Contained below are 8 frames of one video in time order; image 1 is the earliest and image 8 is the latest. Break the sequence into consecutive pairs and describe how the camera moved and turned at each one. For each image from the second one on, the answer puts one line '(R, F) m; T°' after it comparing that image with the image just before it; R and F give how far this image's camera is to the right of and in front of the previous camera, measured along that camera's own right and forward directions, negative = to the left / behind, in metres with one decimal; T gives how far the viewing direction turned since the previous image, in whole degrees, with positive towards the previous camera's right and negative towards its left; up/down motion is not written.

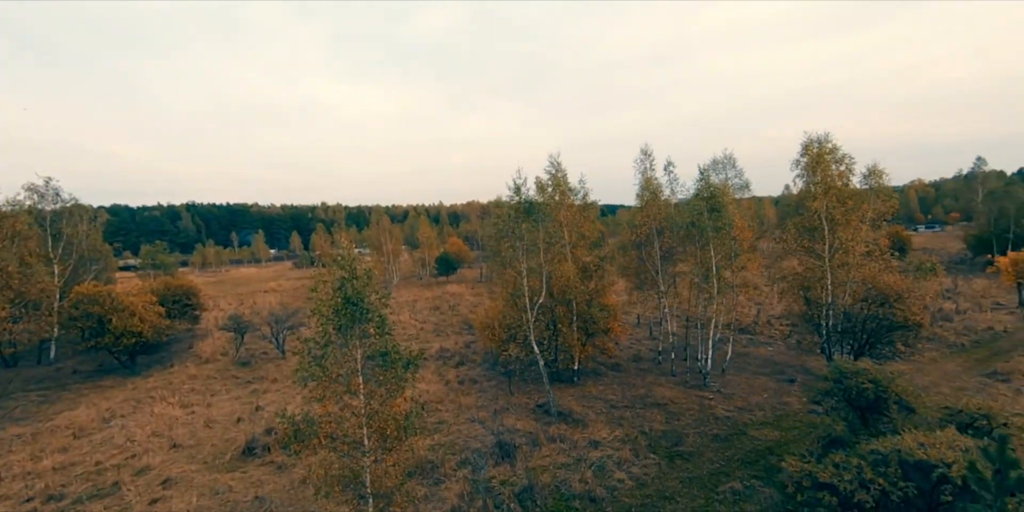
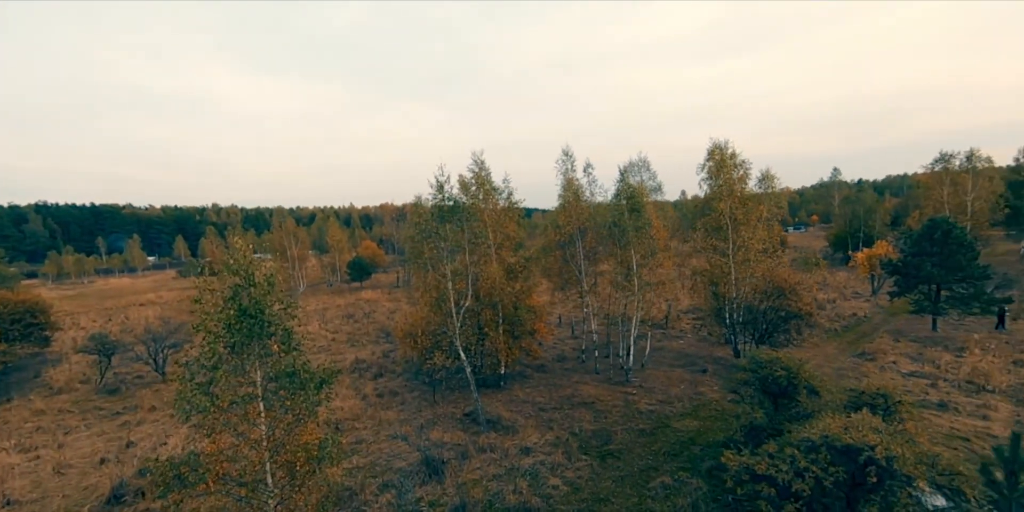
(-0.2, +0.9) m; +11°
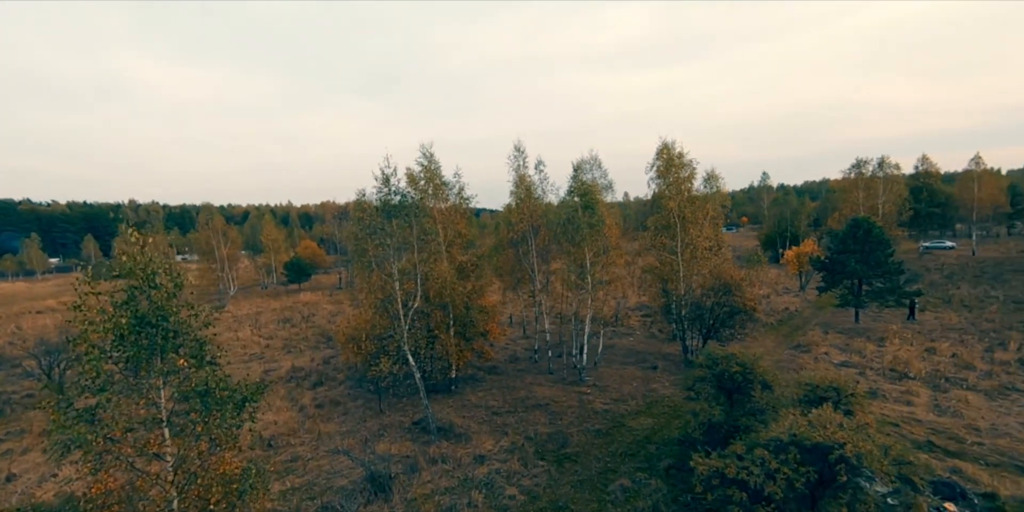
(-0.1, +0.9) m; +7°
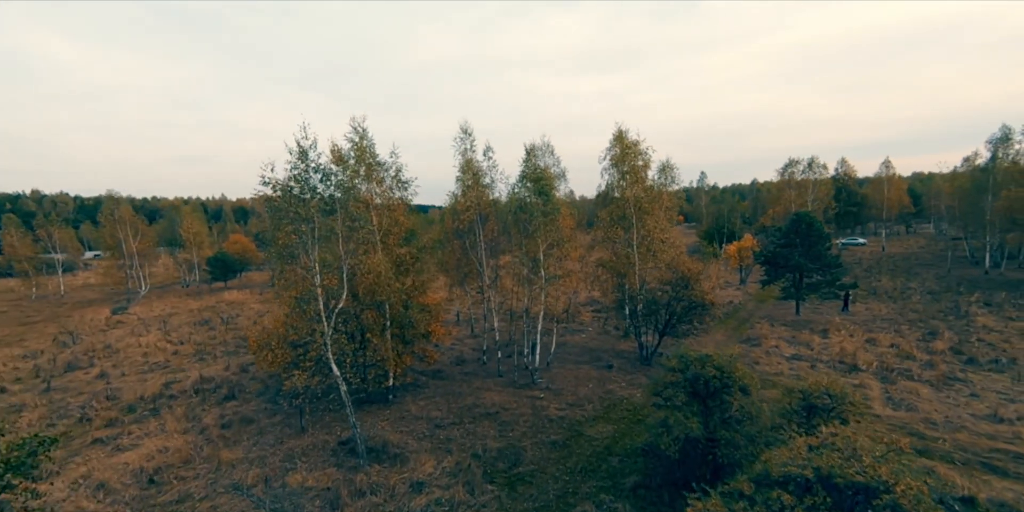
(+0.1, +2.3) m; +7°
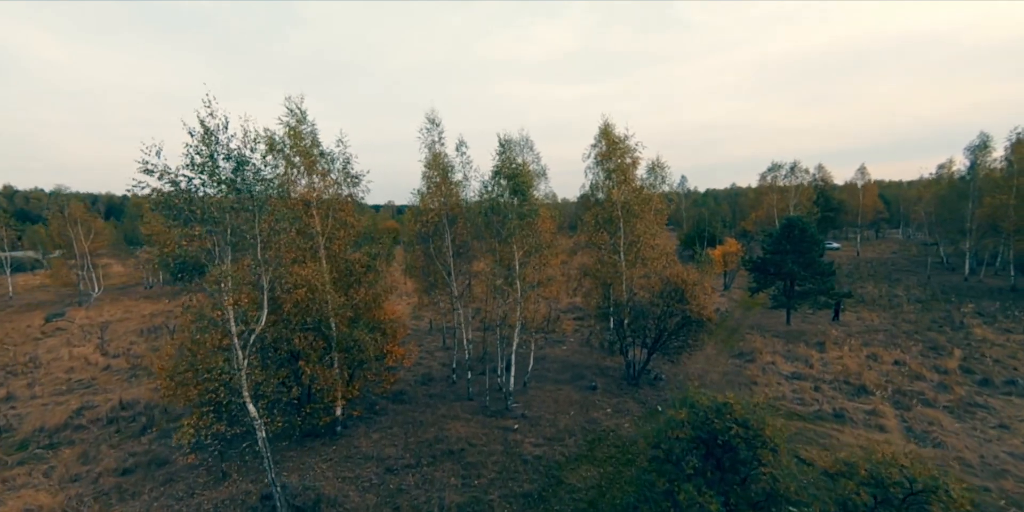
(+0.4, +2.8) m; +2°
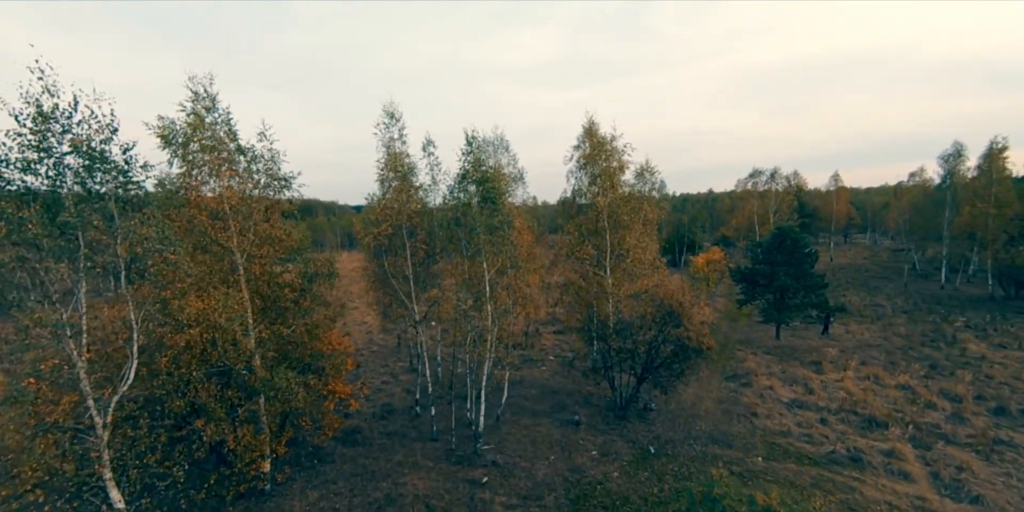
(+0.3, +2.8) m; +3°
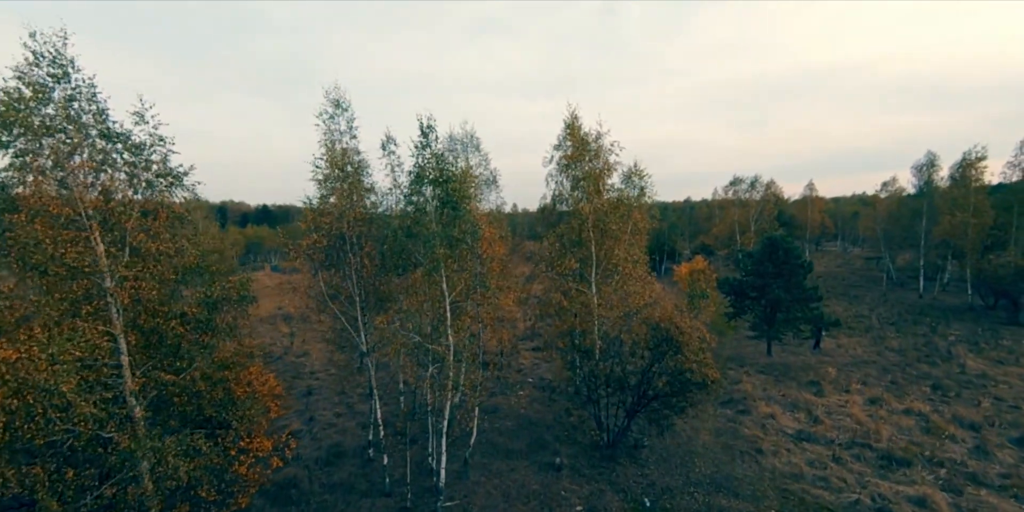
(+0.4, +2.7) m; +3°
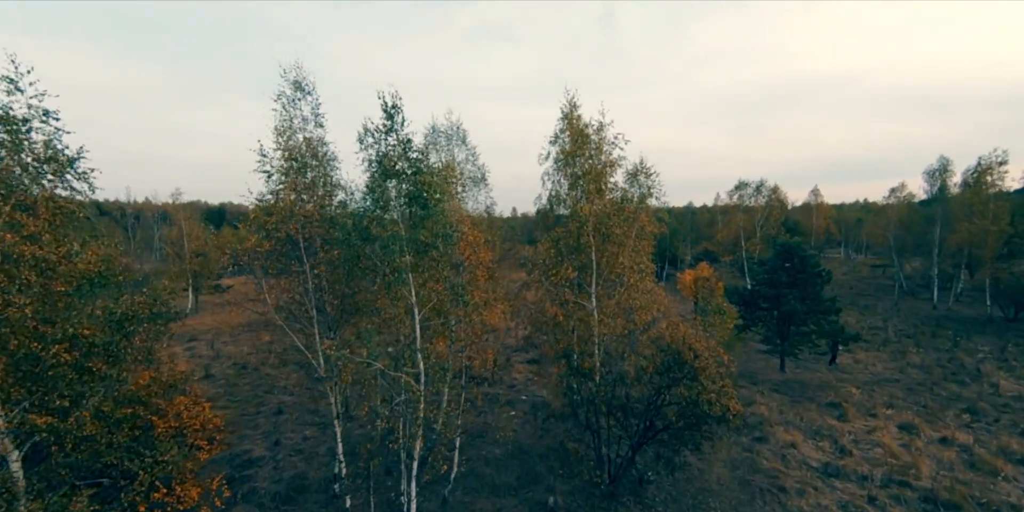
(+0.4, +2.1) m; 0°
